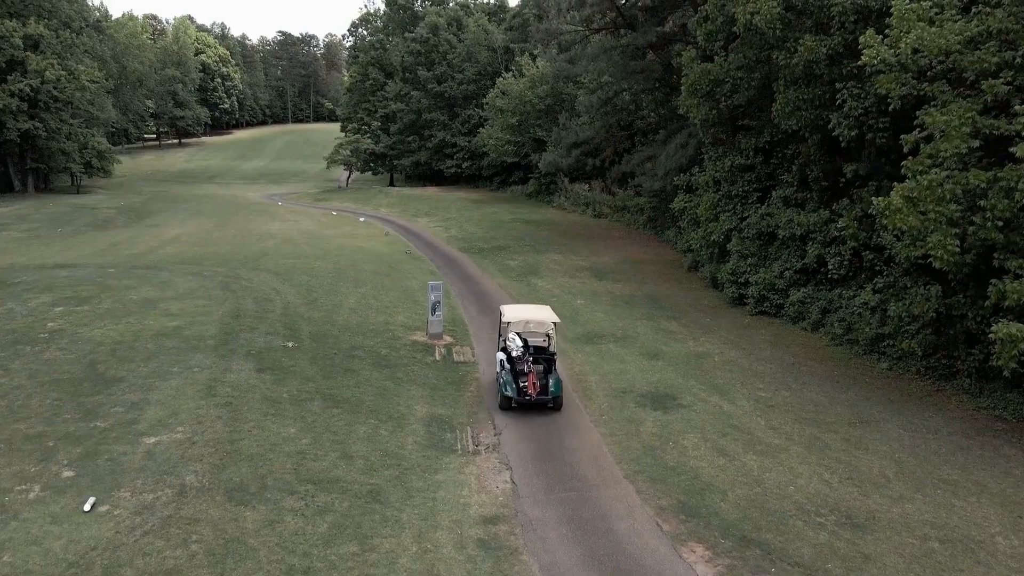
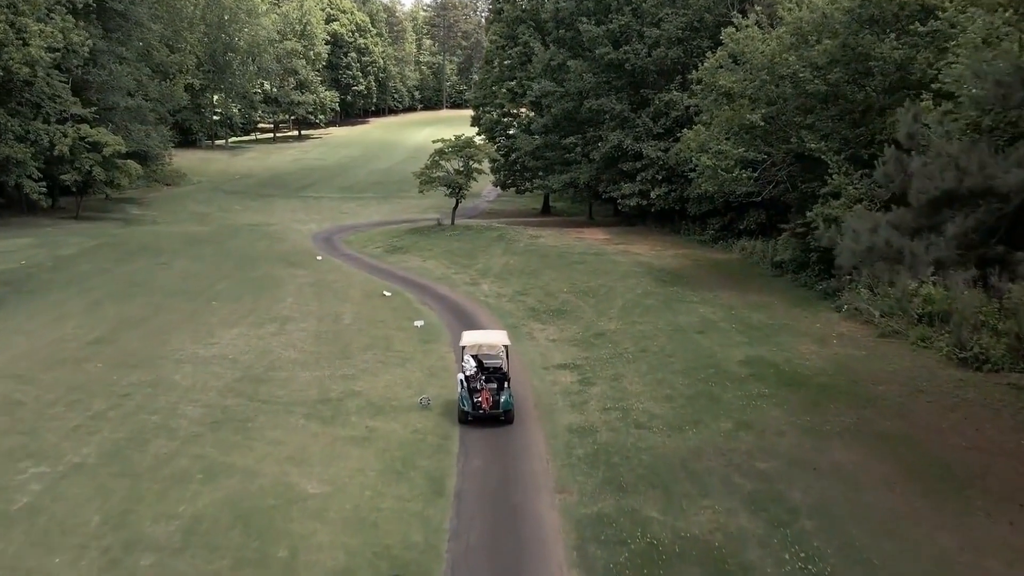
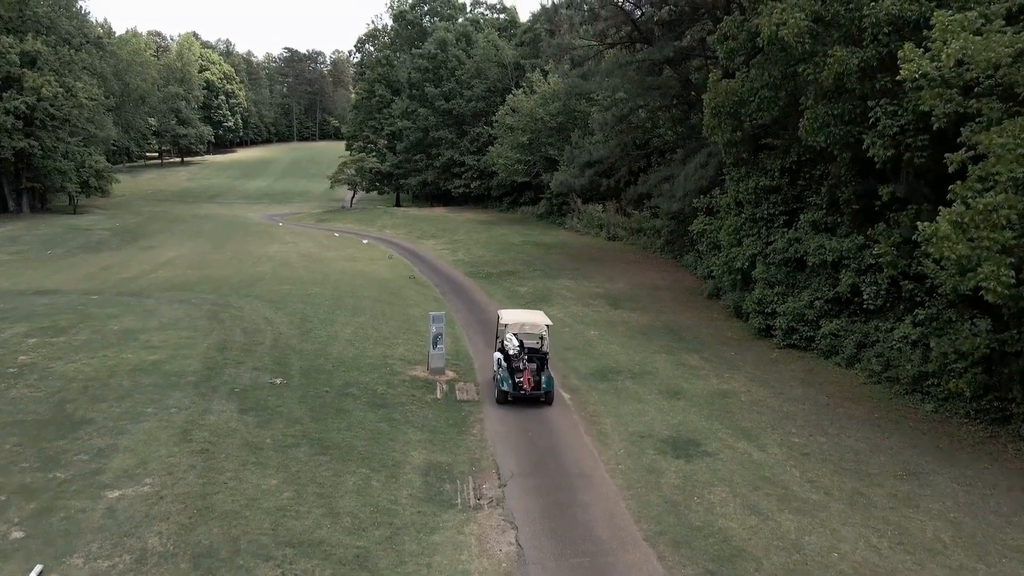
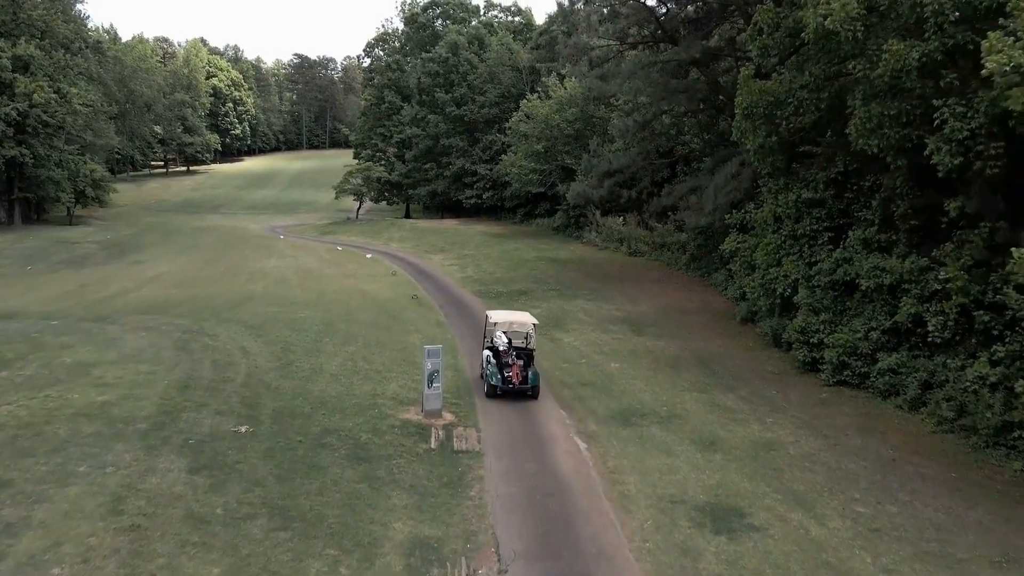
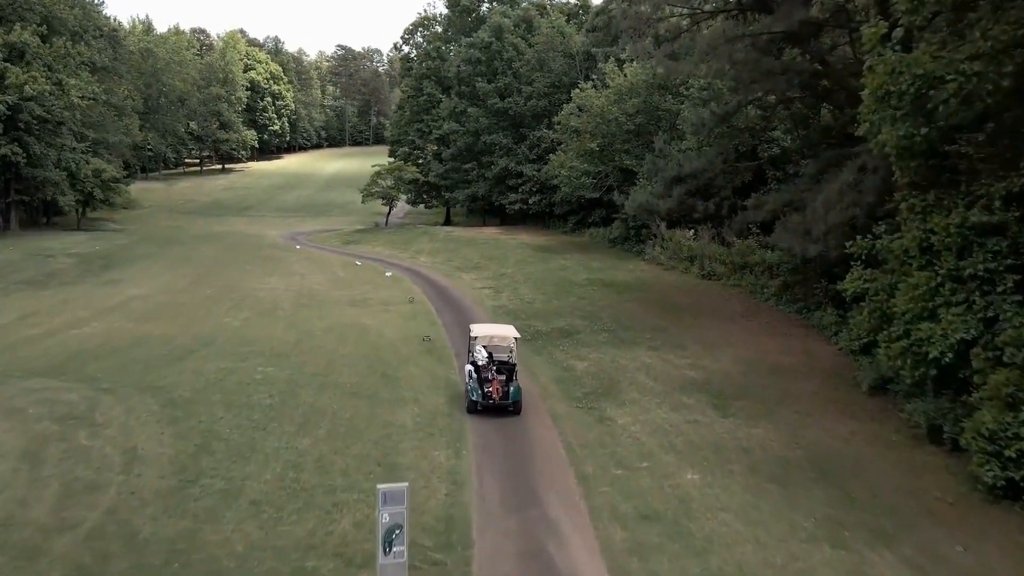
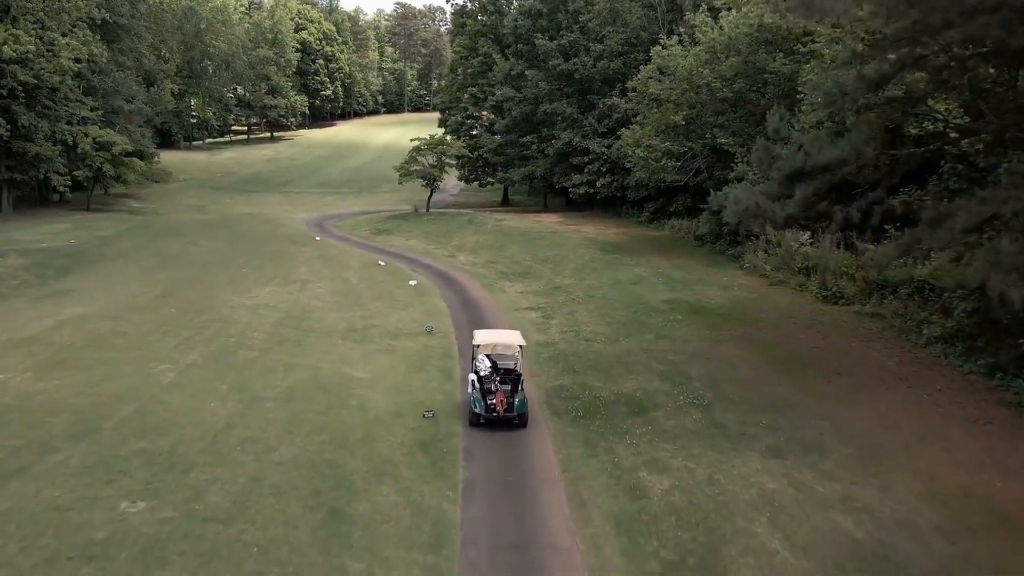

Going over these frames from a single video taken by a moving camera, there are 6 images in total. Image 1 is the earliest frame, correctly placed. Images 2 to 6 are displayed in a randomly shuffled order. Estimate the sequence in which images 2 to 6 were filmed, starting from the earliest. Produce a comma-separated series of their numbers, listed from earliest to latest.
3, 4, 5, 6, 2
